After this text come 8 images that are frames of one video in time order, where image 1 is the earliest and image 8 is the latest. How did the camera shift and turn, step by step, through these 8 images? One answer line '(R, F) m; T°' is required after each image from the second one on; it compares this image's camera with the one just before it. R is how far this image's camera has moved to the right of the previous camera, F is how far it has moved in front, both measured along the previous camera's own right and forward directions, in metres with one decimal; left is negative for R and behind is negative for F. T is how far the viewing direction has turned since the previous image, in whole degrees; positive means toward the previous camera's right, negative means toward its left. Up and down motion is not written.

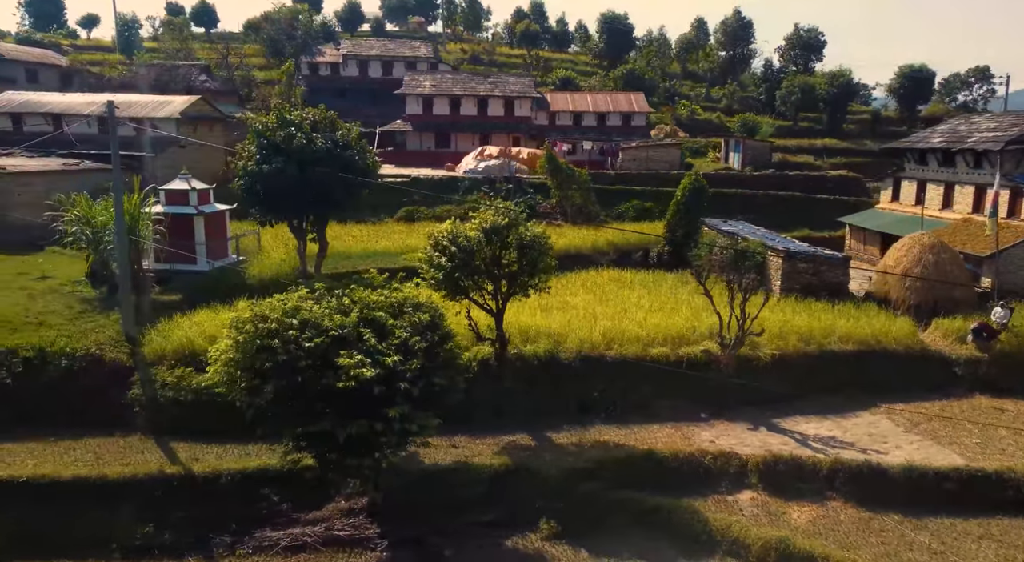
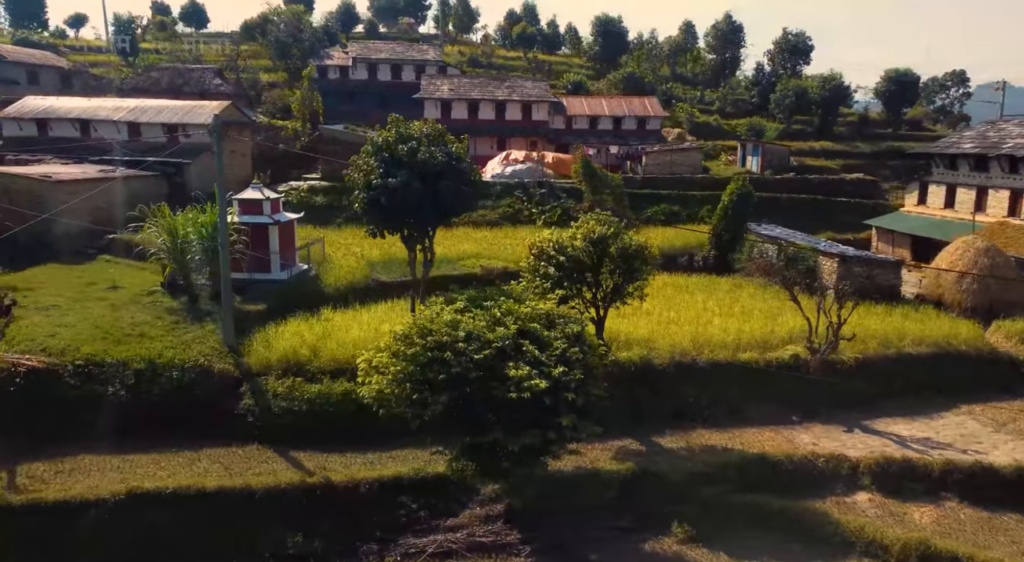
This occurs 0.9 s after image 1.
(-2.5, -0.3) m; +2°
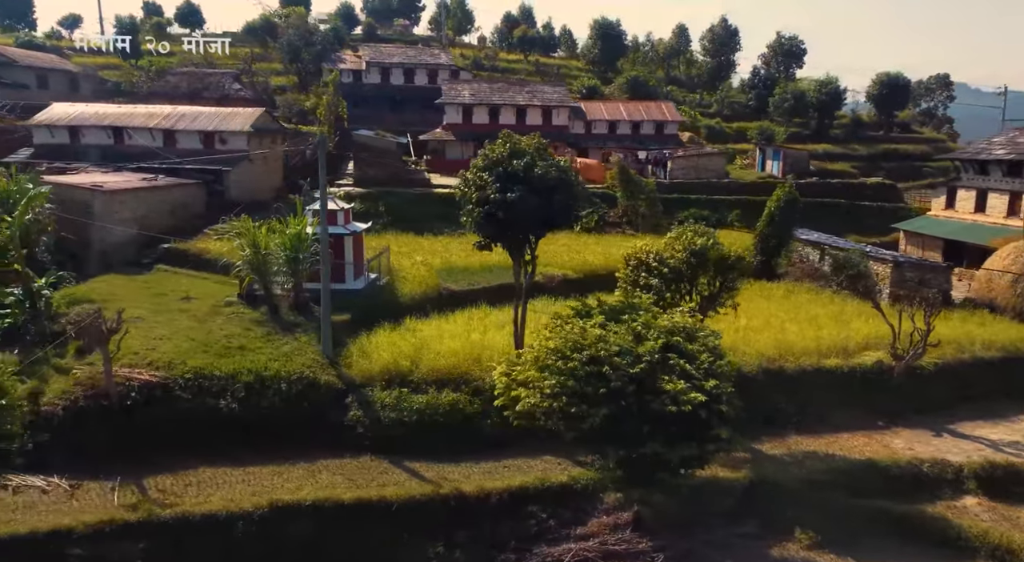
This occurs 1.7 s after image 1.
(-2.4, -0.2) m; +1°
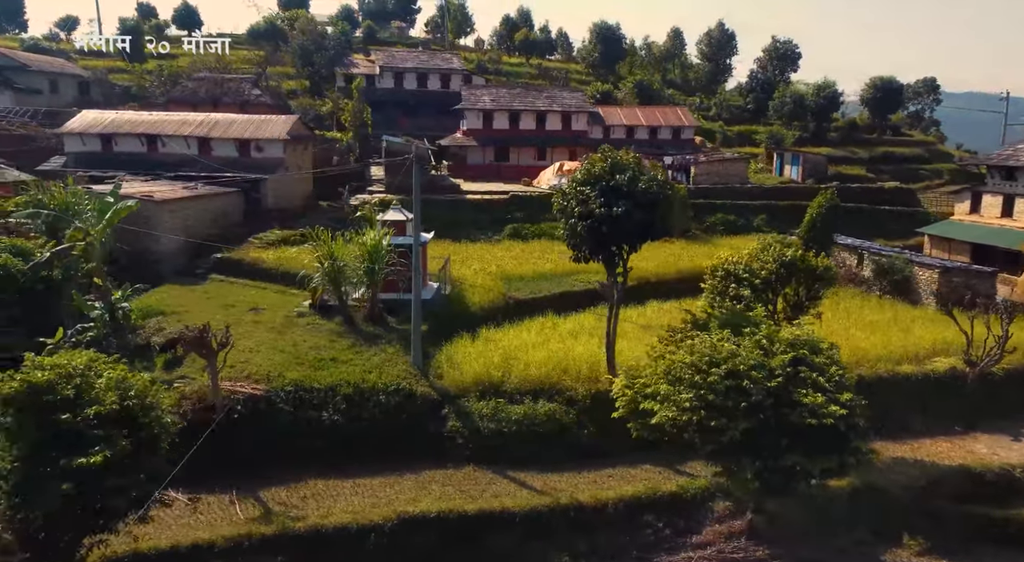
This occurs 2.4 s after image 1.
(-2.2, -0.2) m; +1°
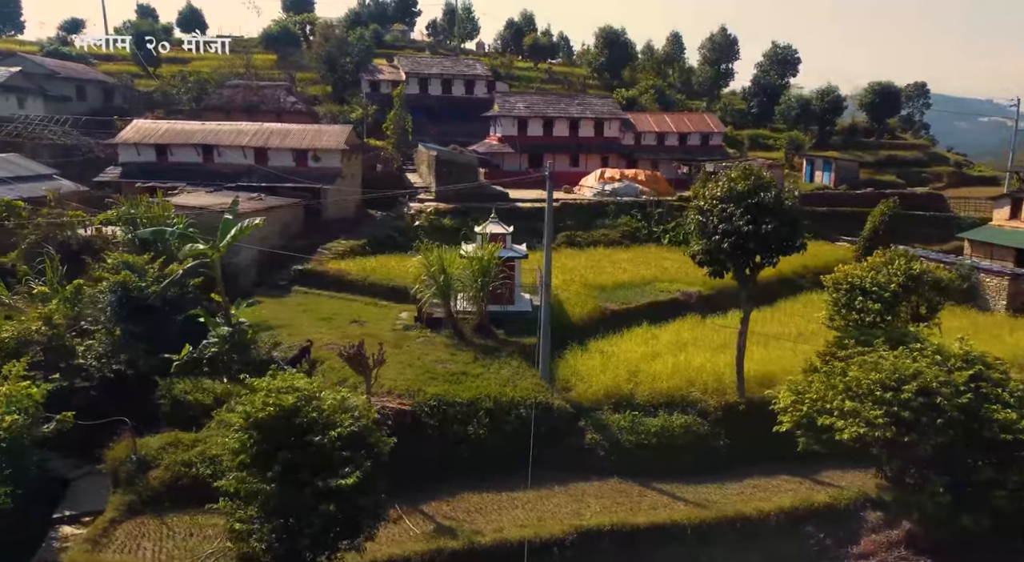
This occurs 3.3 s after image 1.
(-3.1, -0.3) m; +1°
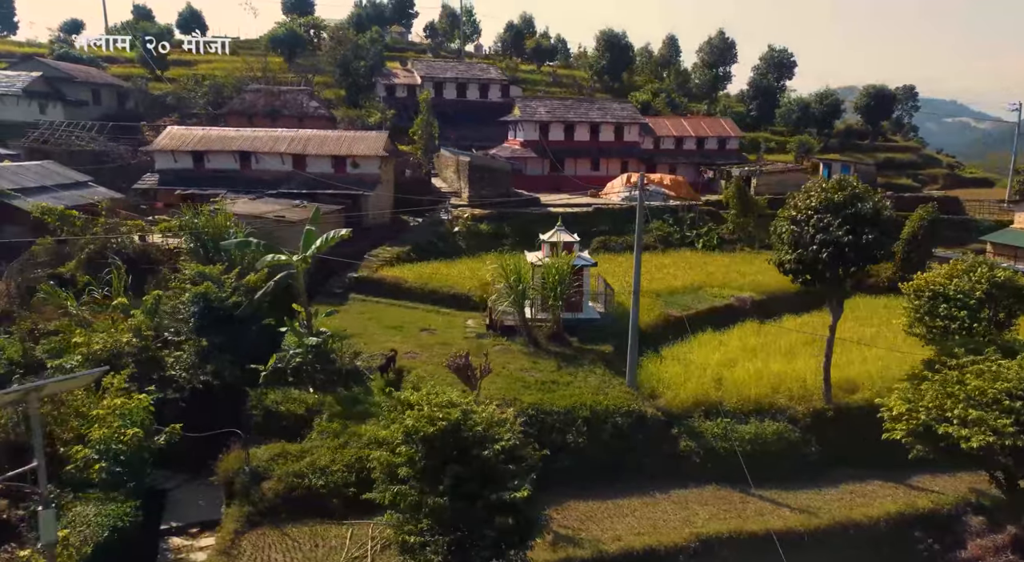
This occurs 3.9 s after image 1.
(-2.2, -0.2) m; +1°
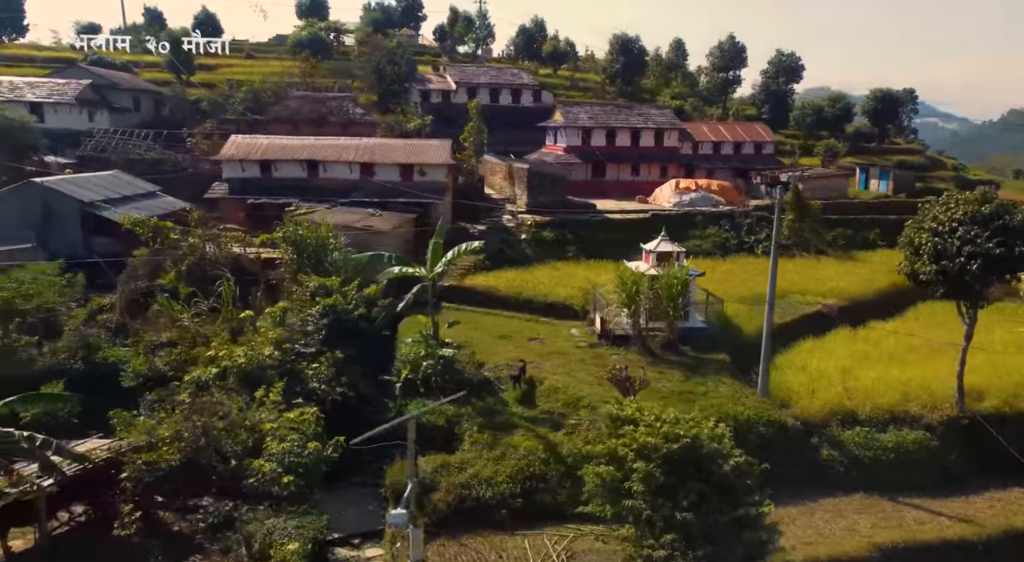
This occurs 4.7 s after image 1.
(-3.1, -0.2) m; +1°
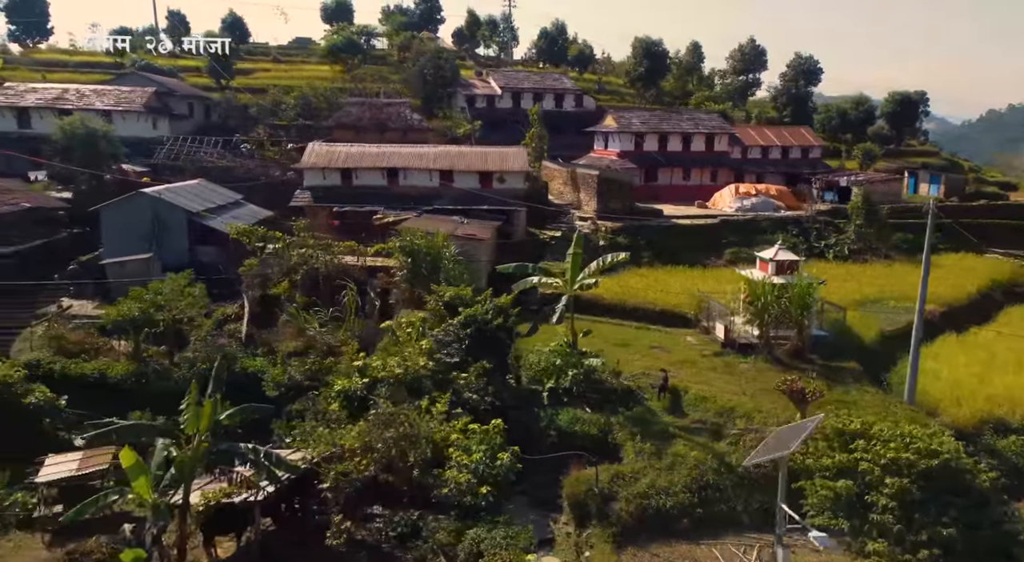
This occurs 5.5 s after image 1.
(-3.3, -0.2) m; 0°
